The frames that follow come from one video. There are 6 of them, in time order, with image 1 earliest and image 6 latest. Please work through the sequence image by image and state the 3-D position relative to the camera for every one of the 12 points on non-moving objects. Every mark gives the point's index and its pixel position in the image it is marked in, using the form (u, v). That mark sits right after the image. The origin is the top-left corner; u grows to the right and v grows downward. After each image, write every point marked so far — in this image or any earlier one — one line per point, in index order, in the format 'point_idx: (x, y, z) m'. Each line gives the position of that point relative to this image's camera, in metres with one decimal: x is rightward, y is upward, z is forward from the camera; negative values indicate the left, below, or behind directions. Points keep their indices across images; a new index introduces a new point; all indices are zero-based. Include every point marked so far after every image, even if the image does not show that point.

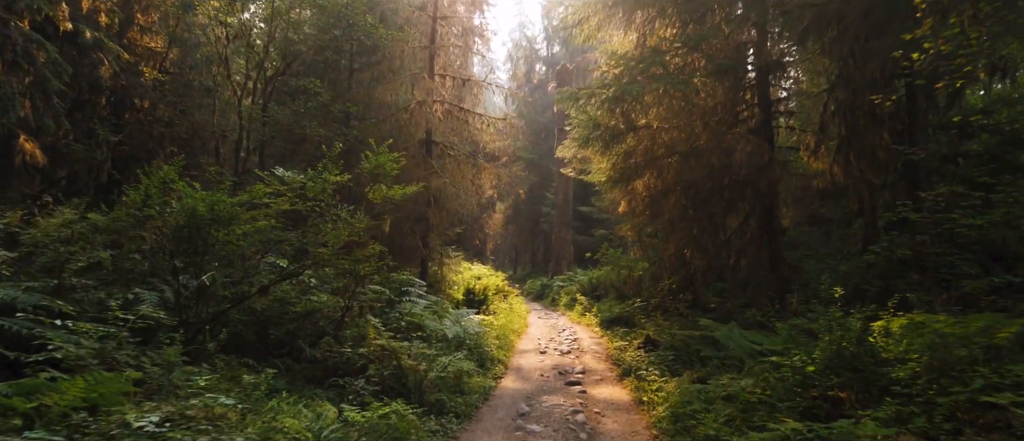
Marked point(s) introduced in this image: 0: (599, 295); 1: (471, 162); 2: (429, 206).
0: (+6.7, -5.8, +17.5) m
1: (-2.3, +3.3, +12.9) m
2: (-4.5, +0.7, +12.3) m
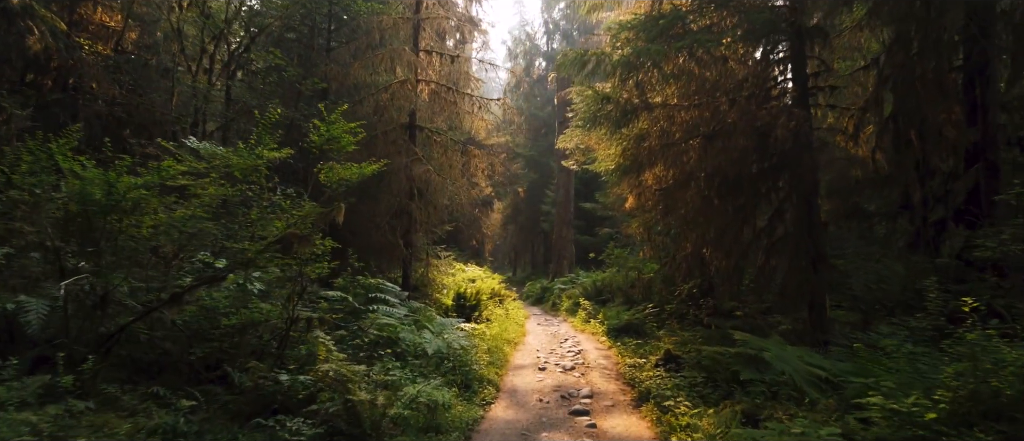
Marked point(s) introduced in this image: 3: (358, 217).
0: (+6.5, -5.5, +15.9) m
1: (-2.6, +3.6, +11.4) m
2: (-4.7, +0.9, +10.8) m
3: (-7.2, +0.2, +10.7) m
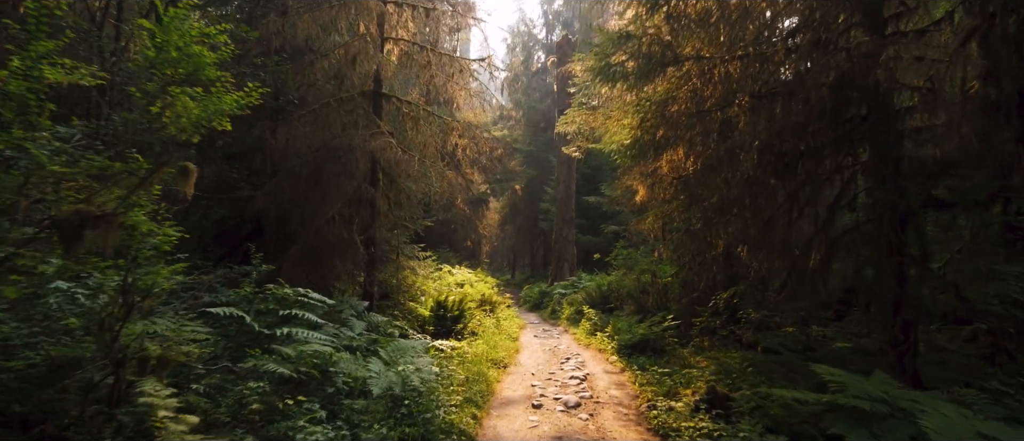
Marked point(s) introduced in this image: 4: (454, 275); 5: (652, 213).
0: (+6.0, -5.2, +13.7) m
1: (-3.0, +3.9, +9.2) m
2: (-5.2, +1.2, +8.7) m
3: (-7.6, +0.5, +8.5) m
4: (-3.9, -3.6, +15.3) m
5: (+5.6, +0.3, +9.2) m
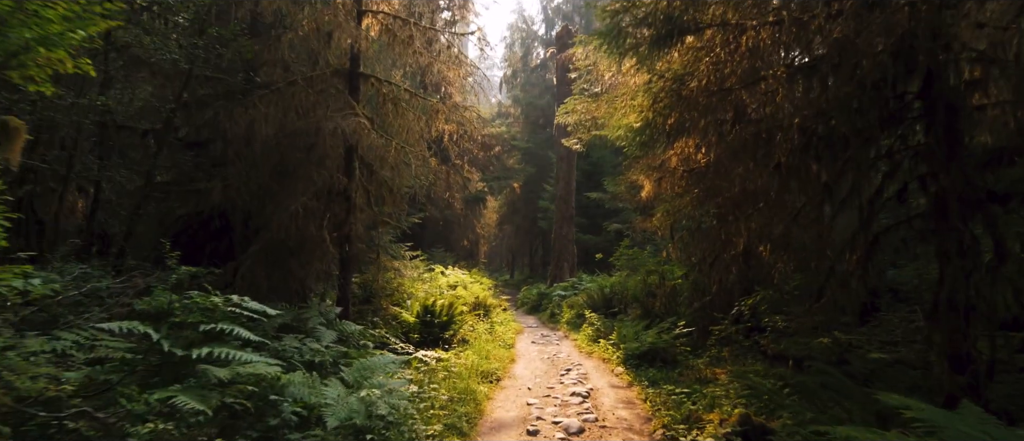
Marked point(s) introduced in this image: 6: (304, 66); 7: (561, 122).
0: (+5.8, -5.1, +12.7) m
1: (-3.2, +4.1, +8.2) m
2: (-5.4, +1.4, +7.7) m
3: (-7.8, +0.7, +7.5) m
4: (-4.1, -3.5, +14.3) m
5: (+5.4, +0.4, +8.2) m
6: (-7.3, +5.5, +7.9) m
7: (+2.7, +5.4, +12.5) m
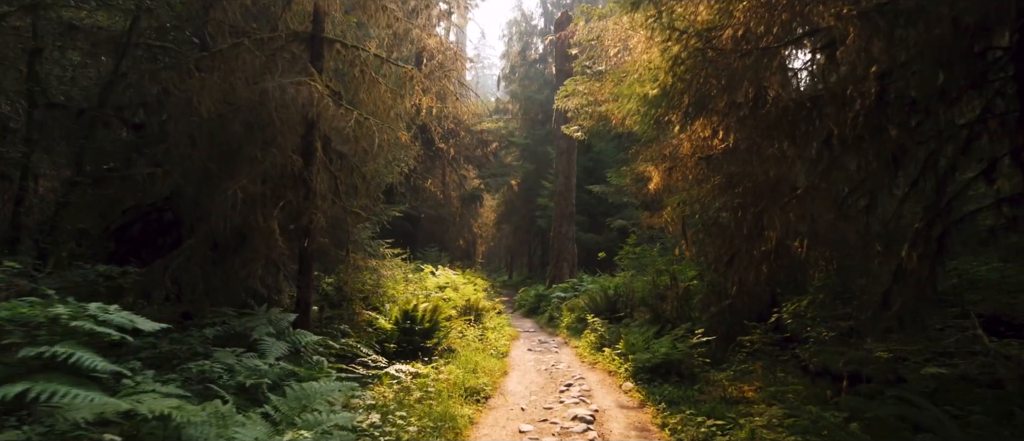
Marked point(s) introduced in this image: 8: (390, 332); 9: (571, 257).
0: (+5.5, -4.8, +11.5) m
1: (-3.5, +4.4, +7.0) m
2: (-5.7, +1.7, +6.4) m
3: (-8.1, +1.0, +6.3) m
4: (-4.4, -3.2, +13.1) m
5: (+5.1, +0.7, +7.0) m
6: (-7.6, +5.8, +6.7) m
7: (+2.4, +5.7, +11.4) m
8: (-4.3, -4.0, +8.1) m
9: (+4.7, -3.0, +18.5) m
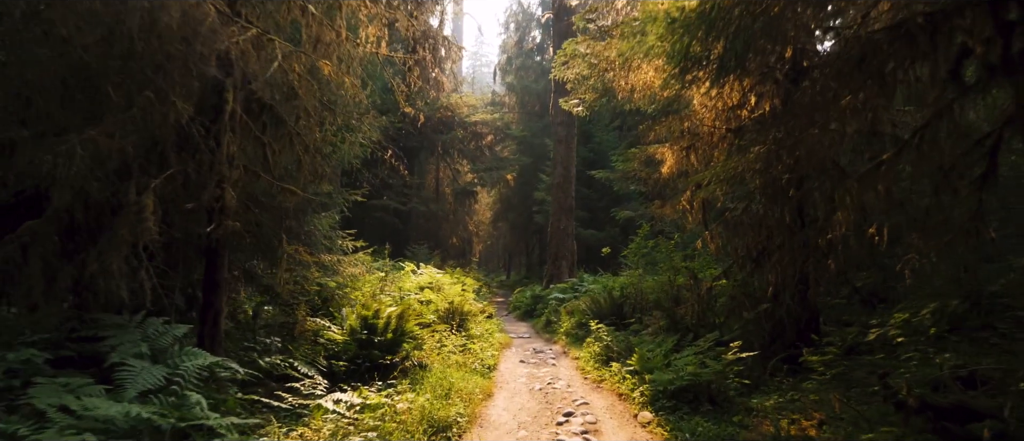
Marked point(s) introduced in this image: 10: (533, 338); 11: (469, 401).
0: (+5.1, -4.4, +9.8) m
1: (-3.9, +4.8, +5.3) m
2: (-6.1, +2.2, +4.7) m
3: (-8.5, +1.5, +4.6) m
4: (-4.9, -2.7, +11.4) m
5: (+4.7, +1.2, +5.3) m
6: (-8.0, +6.3, +5.0) m
7: (+2.0, +6.1, +9.7) m
8: (-4.7, -3.5, +6.4) m
9: (+4.3, -2.5, +16.8) m
10: (+1.1, -6.1, +11.6) m
11: (-1.1, -4.8, +6.1) m
